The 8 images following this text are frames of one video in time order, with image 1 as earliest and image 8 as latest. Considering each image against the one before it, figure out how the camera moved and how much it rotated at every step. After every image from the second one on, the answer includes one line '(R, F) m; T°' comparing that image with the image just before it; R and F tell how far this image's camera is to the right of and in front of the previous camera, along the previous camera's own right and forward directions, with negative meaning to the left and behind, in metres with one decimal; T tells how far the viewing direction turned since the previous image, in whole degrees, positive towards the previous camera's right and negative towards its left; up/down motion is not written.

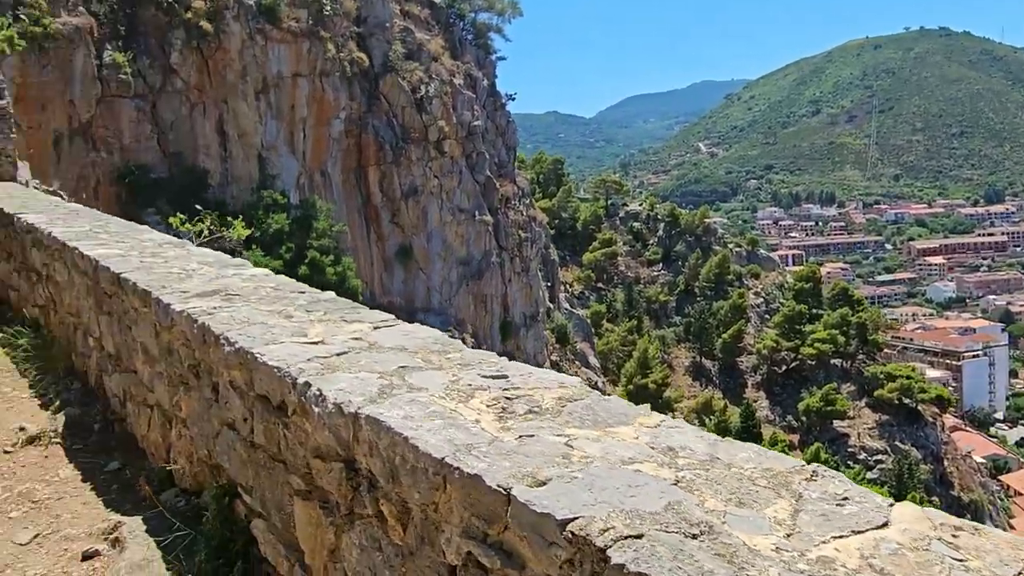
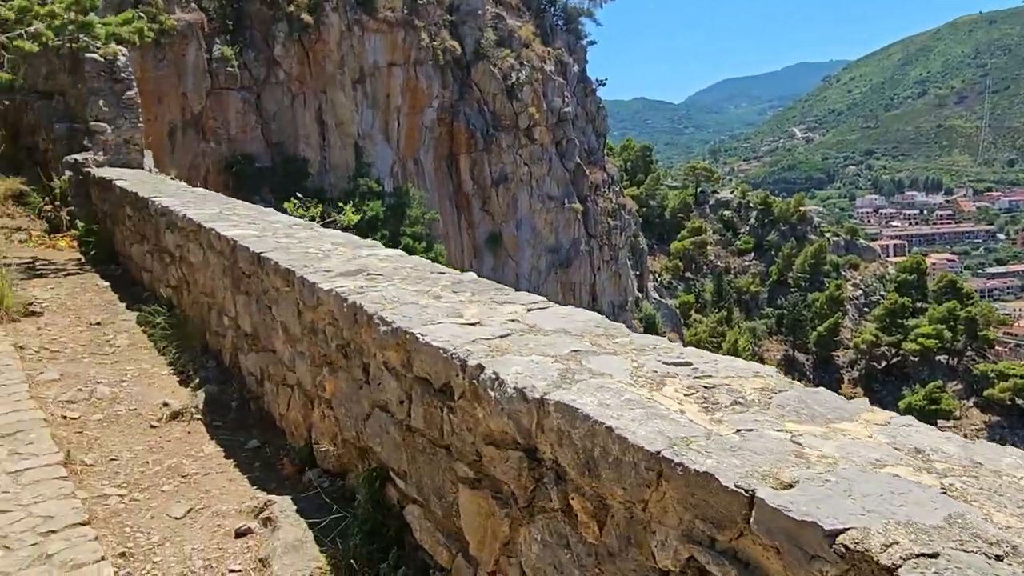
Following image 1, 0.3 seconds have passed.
(-0.3, +0.1) m; -7°
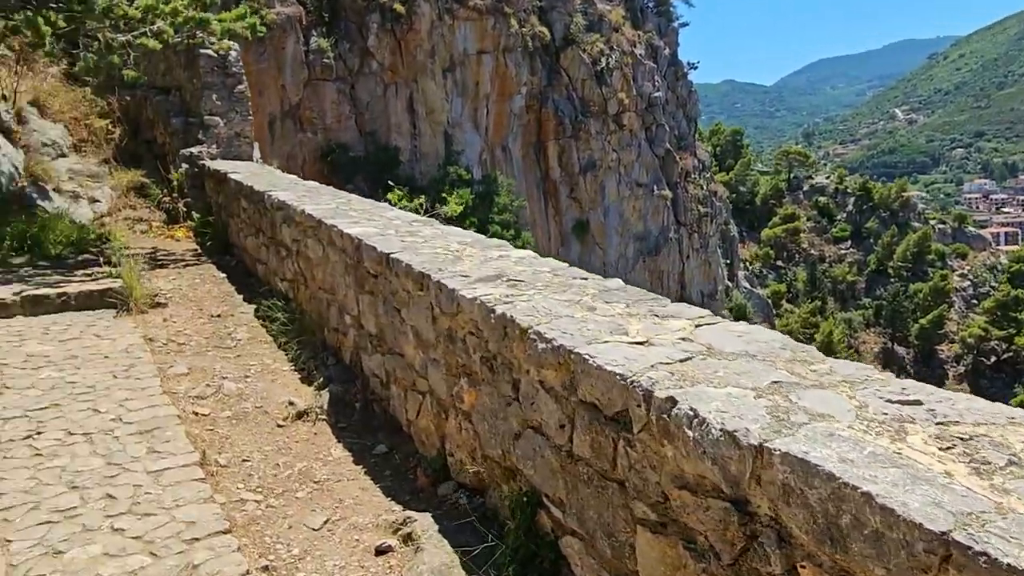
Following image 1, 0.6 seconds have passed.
(-0.3, +0.2) m; -6°
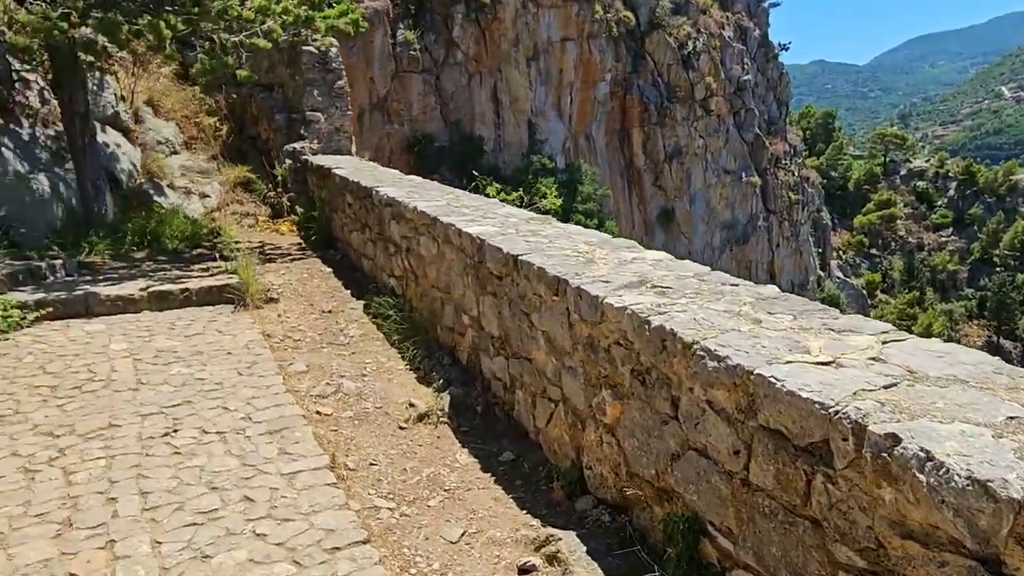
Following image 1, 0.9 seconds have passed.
(-0.2, +0.1) m; -6°
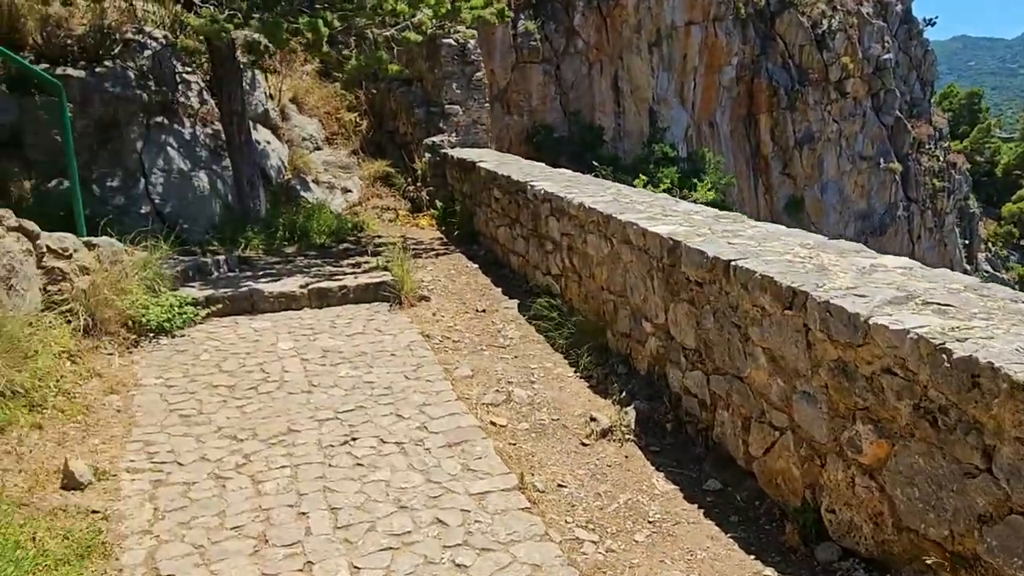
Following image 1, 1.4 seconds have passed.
(-0.4, +0.3) m; -9°
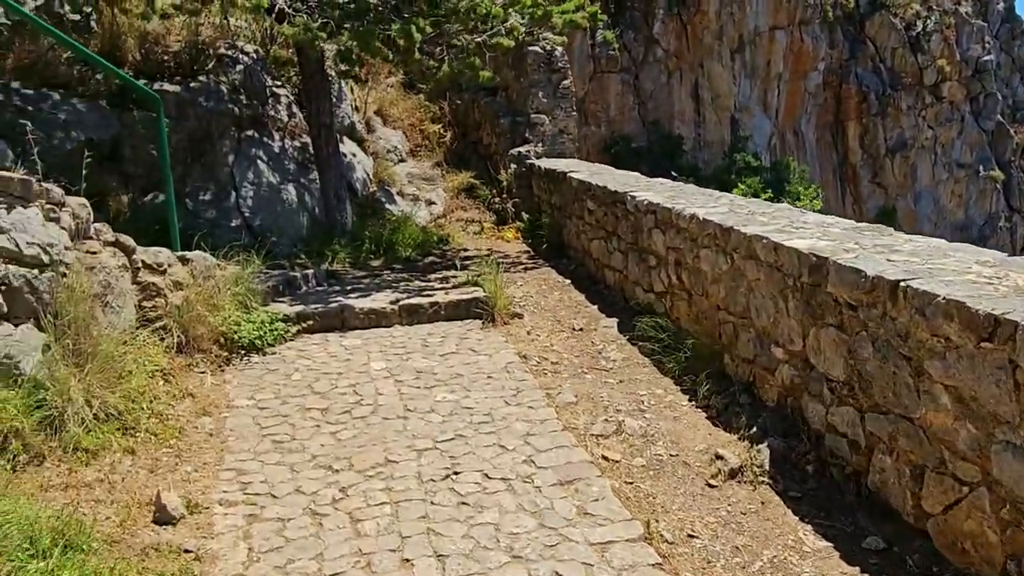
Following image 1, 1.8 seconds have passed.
(-0.2, +0.3) m; -6°
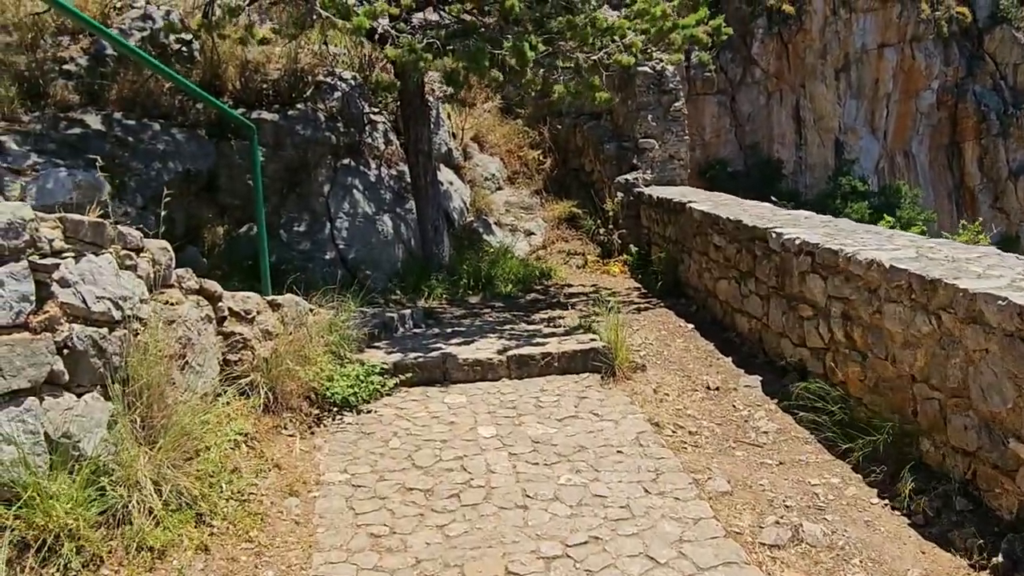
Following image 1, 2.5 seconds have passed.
(-0.3, +0.6) m; -6°
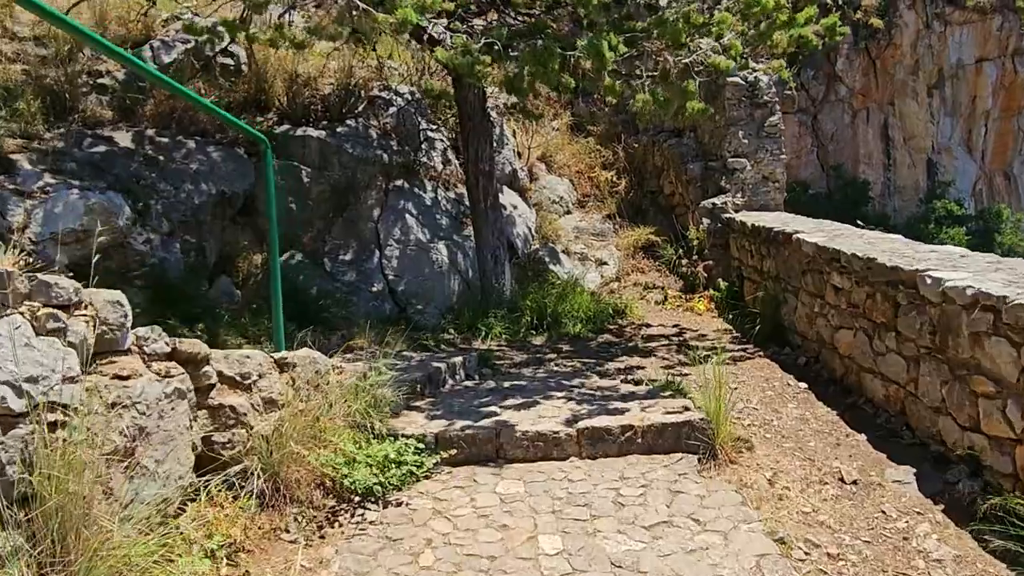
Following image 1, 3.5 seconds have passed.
(0.0, +1.0) m; -5°
